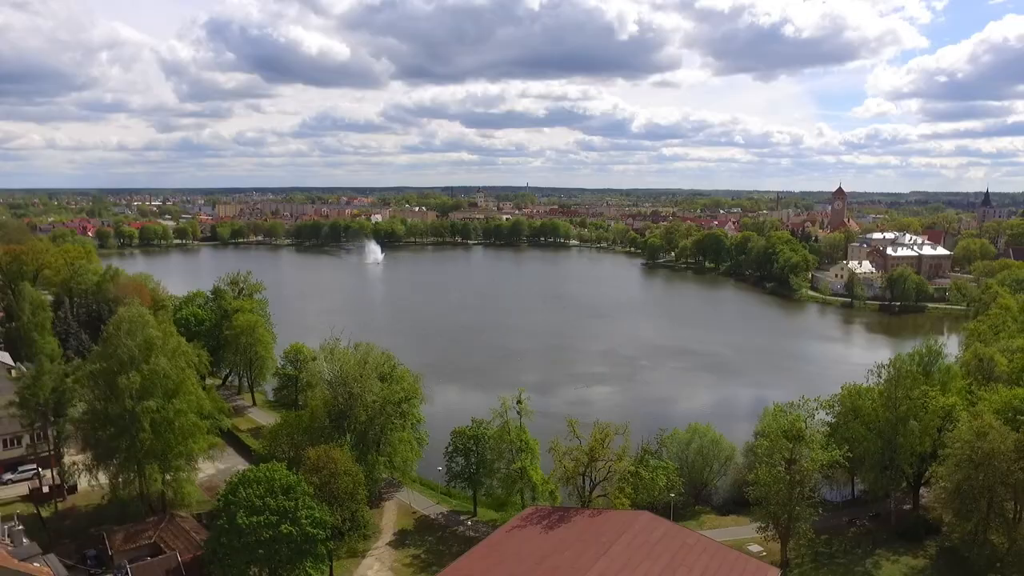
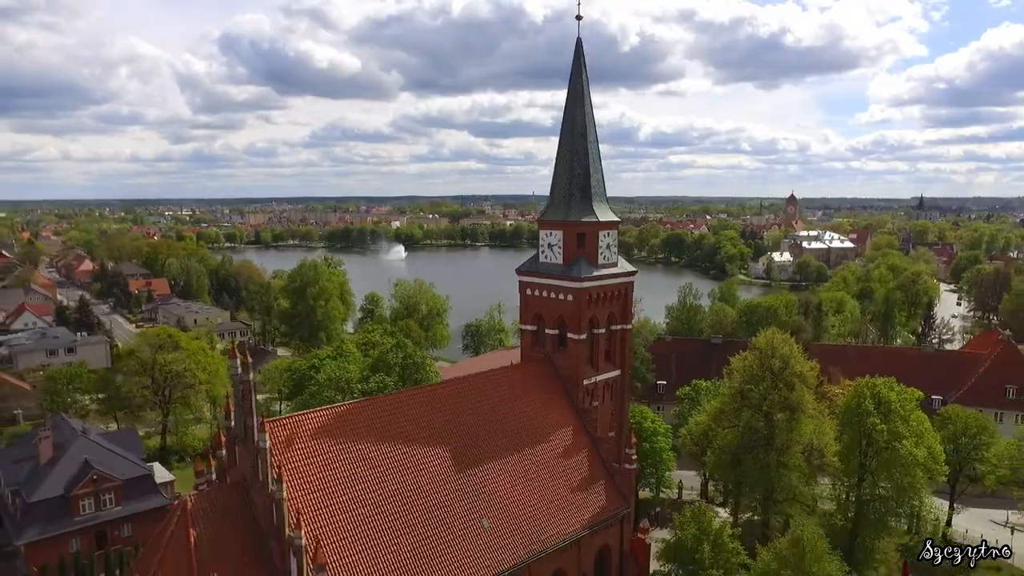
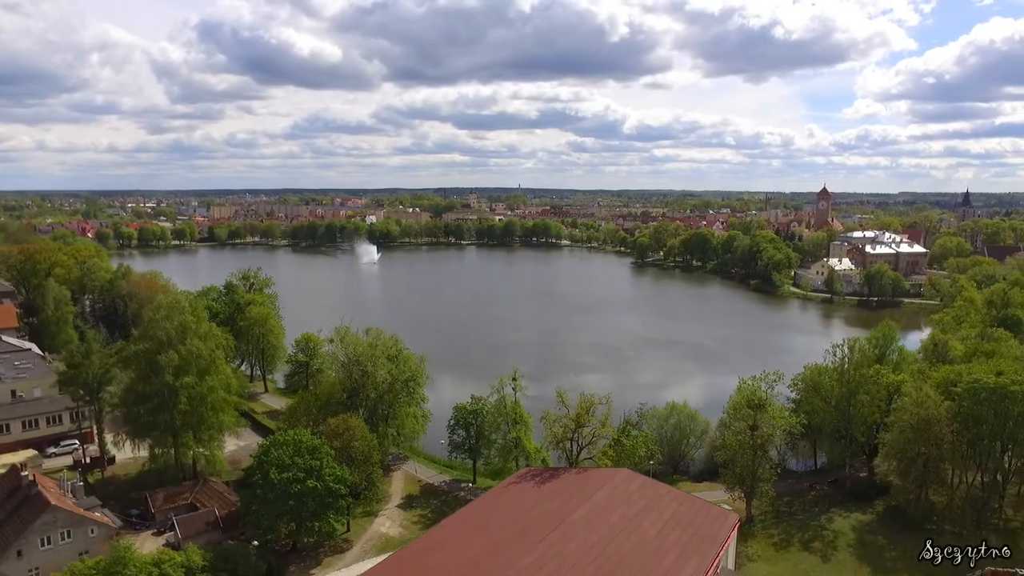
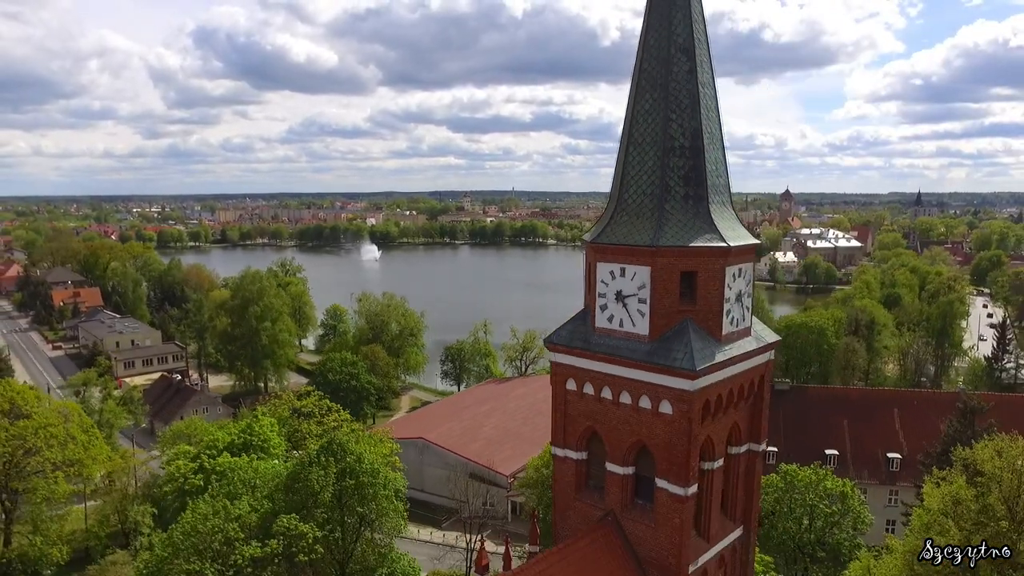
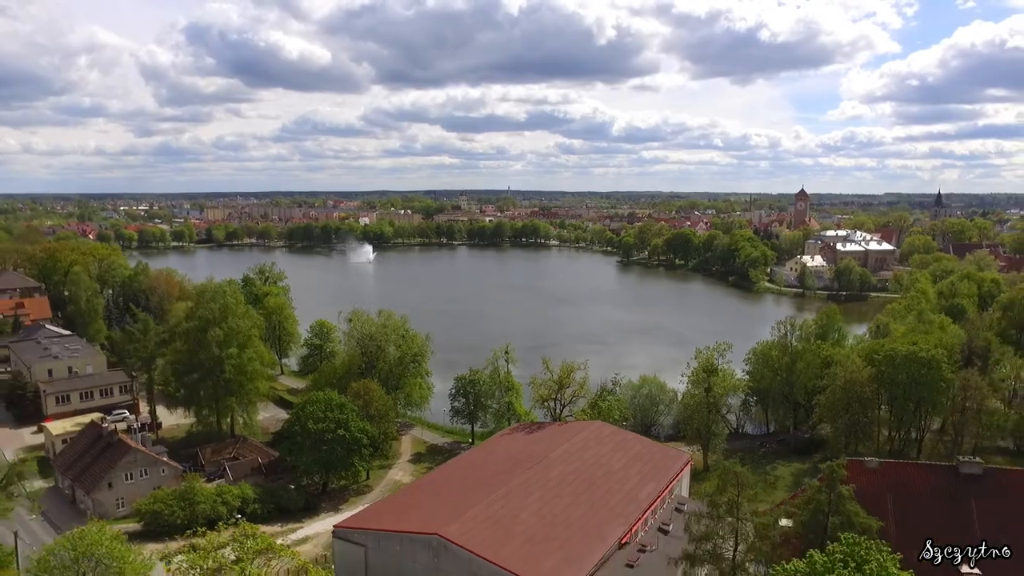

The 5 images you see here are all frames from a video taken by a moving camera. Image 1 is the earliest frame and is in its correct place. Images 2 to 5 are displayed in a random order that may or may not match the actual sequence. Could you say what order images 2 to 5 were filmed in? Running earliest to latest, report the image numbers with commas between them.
3, 5, 4, 2
